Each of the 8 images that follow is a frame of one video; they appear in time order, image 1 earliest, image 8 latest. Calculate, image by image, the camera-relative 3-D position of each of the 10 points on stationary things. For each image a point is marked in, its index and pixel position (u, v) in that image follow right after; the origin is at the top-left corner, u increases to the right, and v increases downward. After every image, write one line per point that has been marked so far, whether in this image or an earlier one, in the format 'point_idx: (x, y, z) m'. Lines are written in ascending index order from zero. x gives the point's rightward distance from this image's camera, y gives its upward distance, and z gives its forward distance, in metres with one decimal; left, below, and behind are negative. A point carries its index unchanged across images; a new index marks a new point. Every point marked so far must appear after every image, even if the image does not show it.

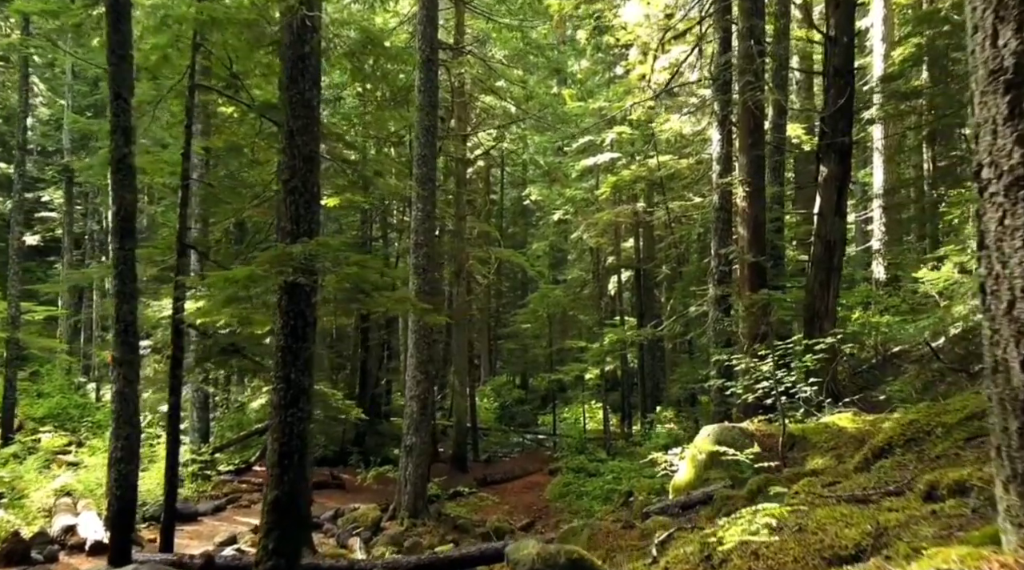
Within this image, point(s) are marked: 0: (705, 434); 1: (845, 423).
0: (+2.2, -1.7, +10.1) m
1: (+3.6, -1.5, +9.6) m
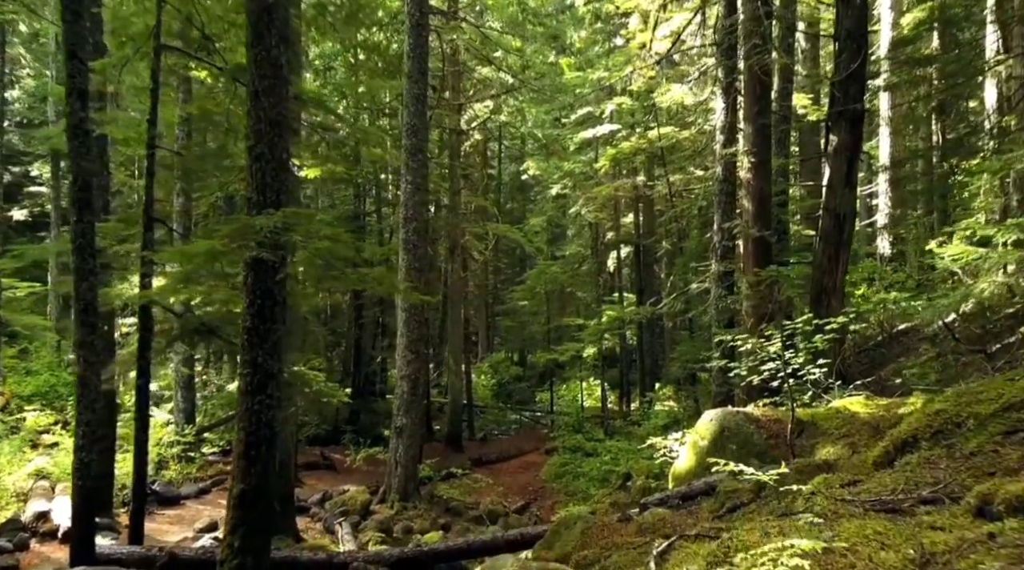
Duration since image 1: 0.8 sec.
0: (+2.1, -1.4, +9.5) m
1: (+3.4, -1.2, +9.0) m
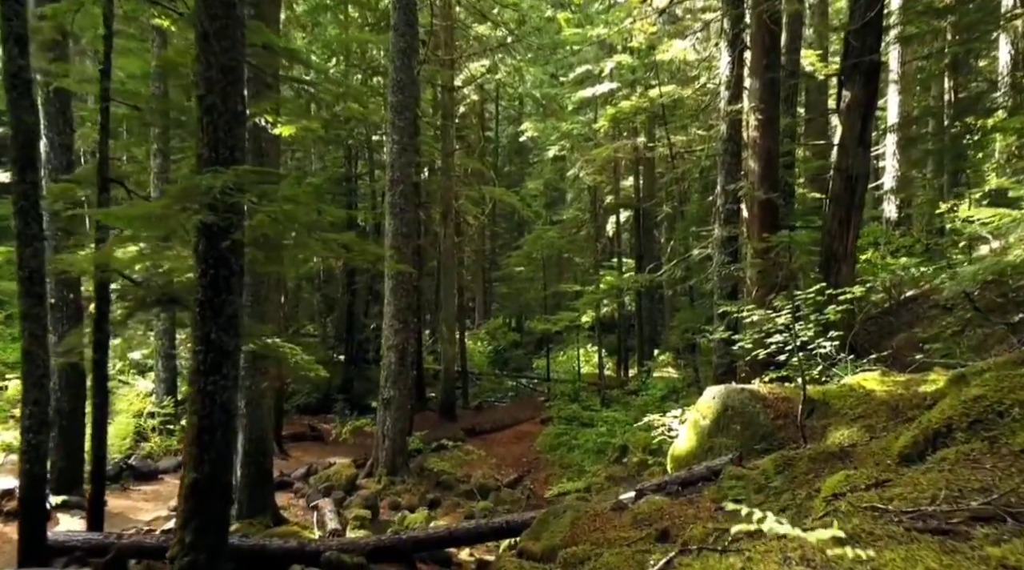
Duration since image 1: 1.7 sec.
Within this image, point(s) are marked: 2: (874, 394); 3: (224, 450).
0: (+1.9, -1.1, +8.8) m
1: (+3.3, -0.9, +8.3) m
2: (+3.3, -1.0, +8.2) m
3: (-2.1, -1.2, +6.6) m
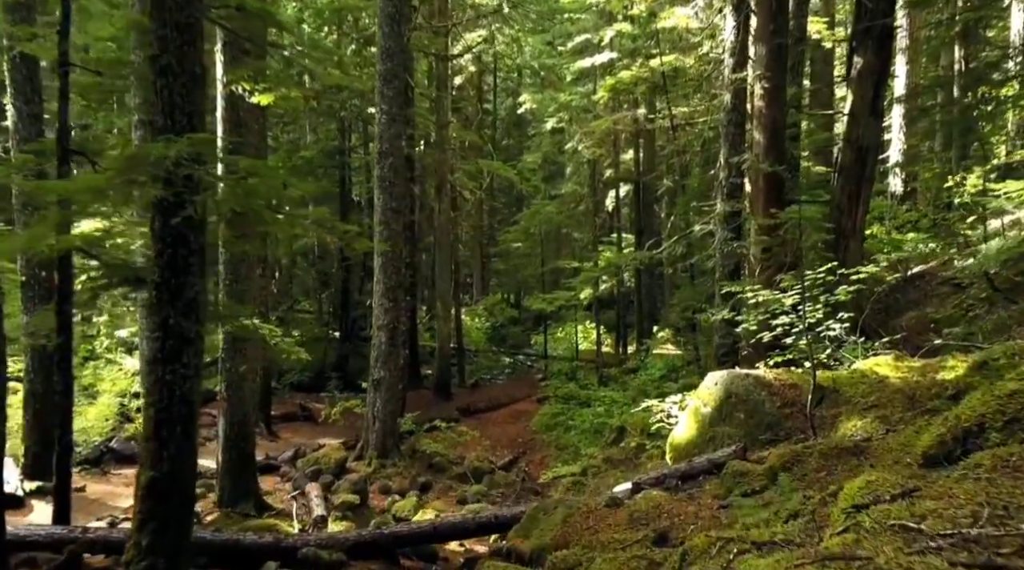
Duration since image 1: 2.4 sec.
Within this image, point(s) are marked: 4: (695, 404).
0: (+1.8, -0.9, +8.3) m
1: (+3.2, -0.7, +7.7) m
2: (+3.2, -0.8, +7.6) m
3: (-2.2, -1.1, +6.1) m
4: (+1.7, -1.1, +8.5) m
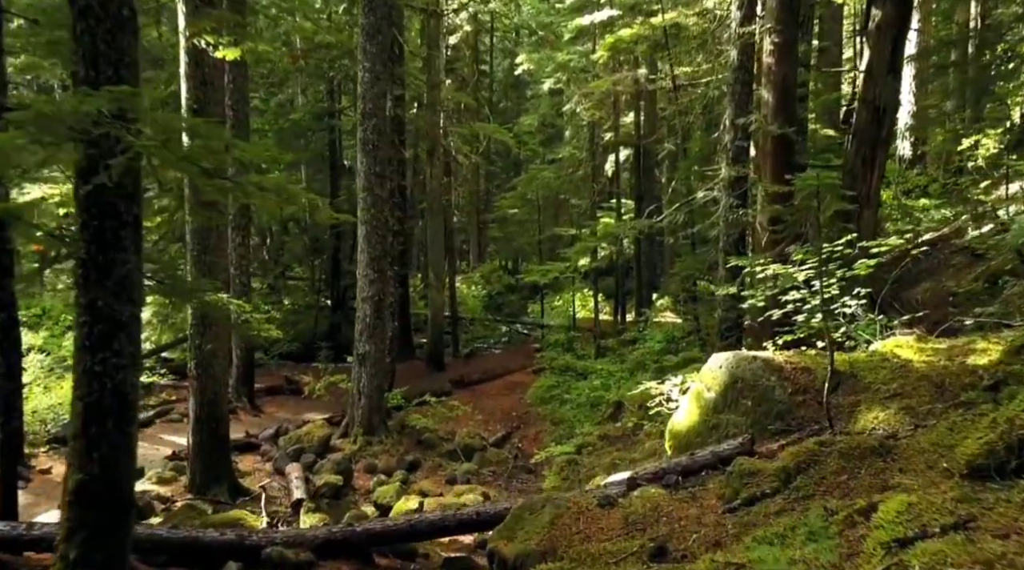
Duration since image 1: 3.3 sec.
0: (+1.7, -0.7, +7.6) m
1: (+3.1, -0.5, +7.0) m
2: (+3.0, -0.6, +6.9) m
3: (-2.3, -0.9, +5.4) m
4: (+1.6, -0.9, +7.7) m
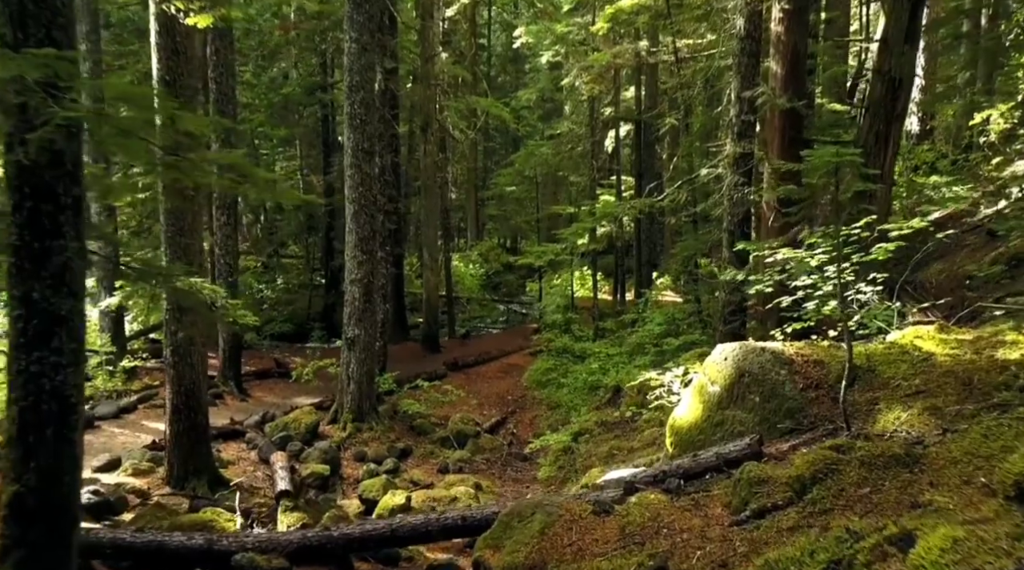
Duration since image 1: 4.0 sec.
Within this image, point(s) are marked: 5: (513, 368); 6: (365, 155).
0: (+1.6, -0.6, +7.0) m
1: (+3.0, -0.4, +6.5) m
2: (+3.0, -0.5, +6.3) m
3: (-2.4, -0.9, +4.9) m
4: (+1.5, -0.8, +7.2) m
5: (0.0, -1.8, +19.7) m
6: (-2.1, +1.9, +13.4) m
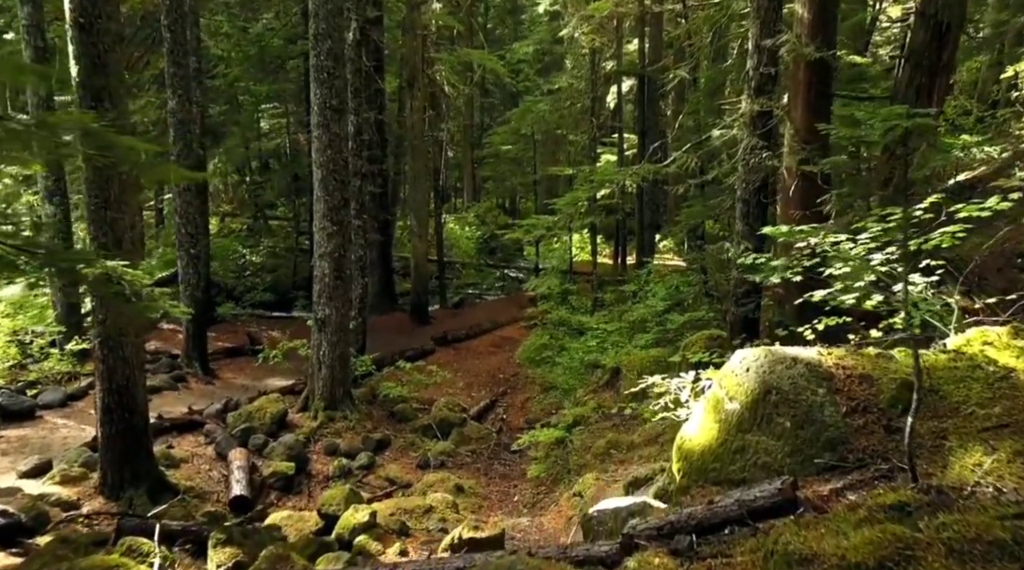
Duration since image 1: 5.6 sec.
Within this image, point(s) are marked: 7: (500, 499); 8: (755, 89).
0: (+1.4, -0.5, +5.7) m
1: (+2.8, -0.4, +5.1) m
2: (+2.8, -0.5, +5.0) m
3: (-2.6, -1.0, +3.5) m
4: (+1.3, -0.7, +5.8) m
5: (-0.1, -1.2, +18.4) m
6: (-2.3, +2.3, +11.9) m
7: (-0.1, -2.5, +10.4) m
8: (+2.7, +2.2, +9.9) m
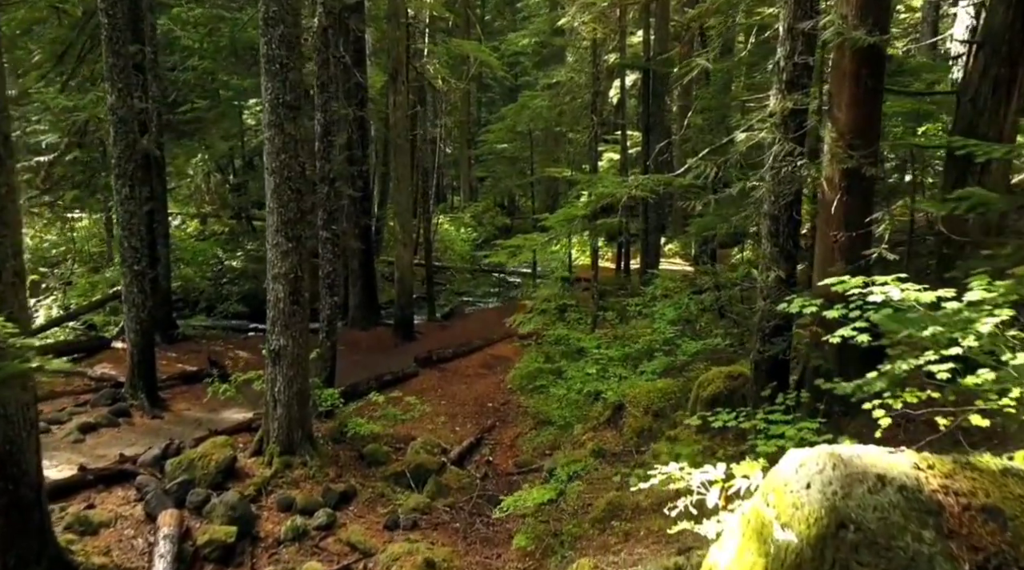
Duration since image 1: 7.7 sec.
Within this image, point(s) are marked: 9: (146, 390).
0: (+1.3, -0.9, +3.9) m
1: (+2.6, -0.8, +3.3) m
2: (+2.6, -0.9, +3.2) m
3: (-2.8, -1.3, +1.8) m
4: (+1.1, -1.1, +4.1) m
5: (-0.3, -1.4, +16.6) m
6: (-2.5, +2.0, +10.2) m
7: (-0.3, -2.8, +8.7) m
8: (+2.5, +1.8, +8.2) m
9: (-5.2, -1.5, +12.8) m
